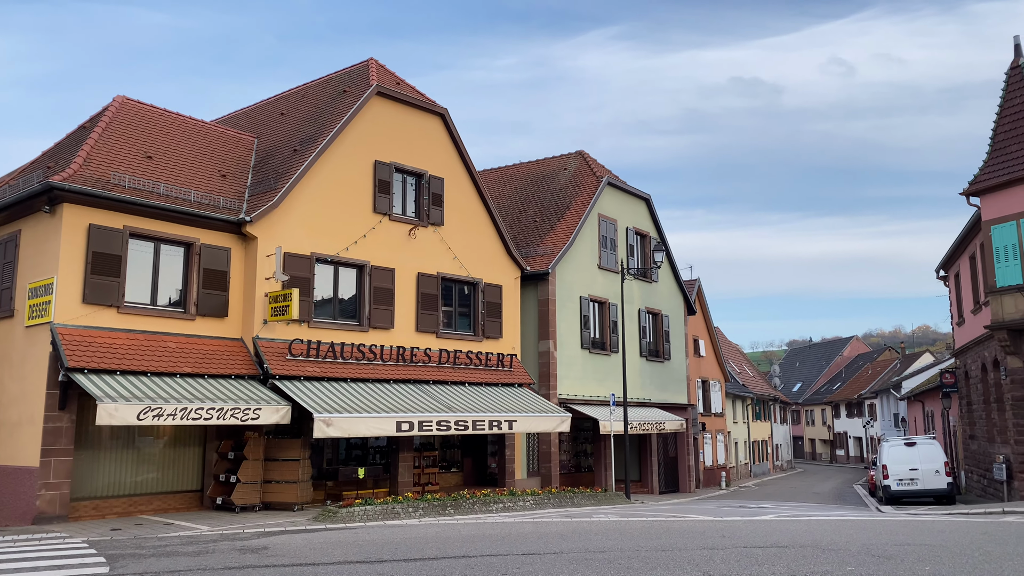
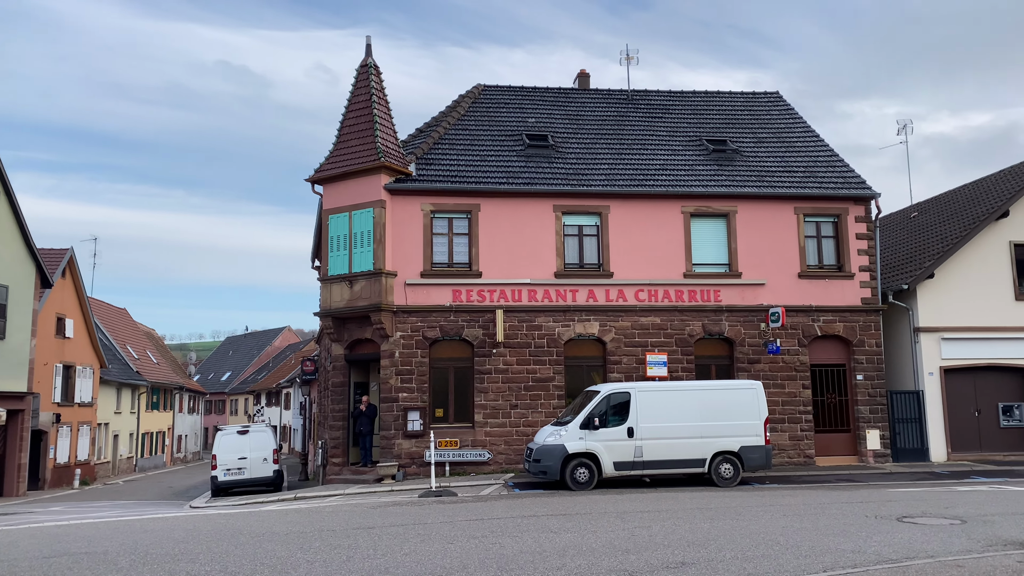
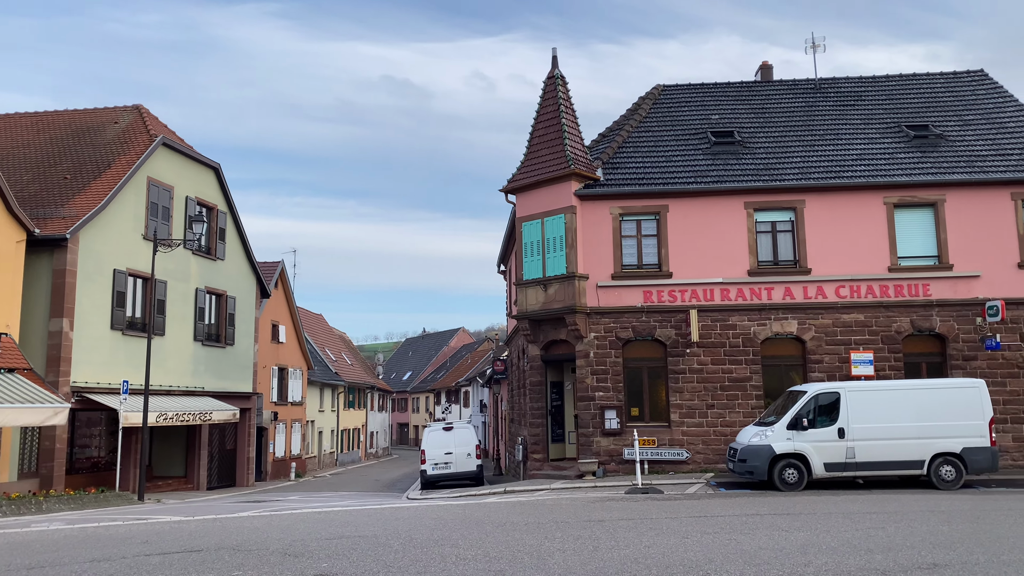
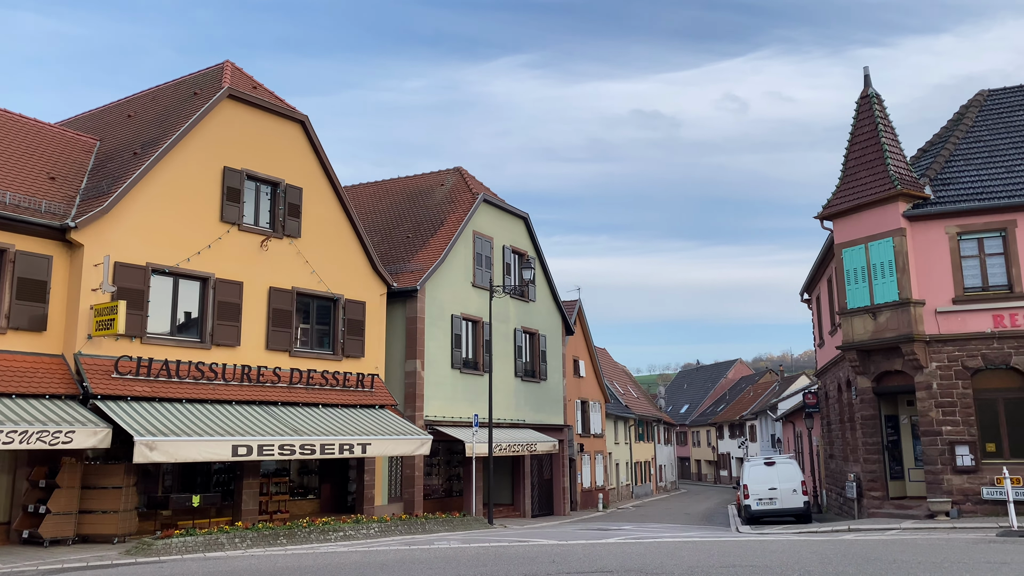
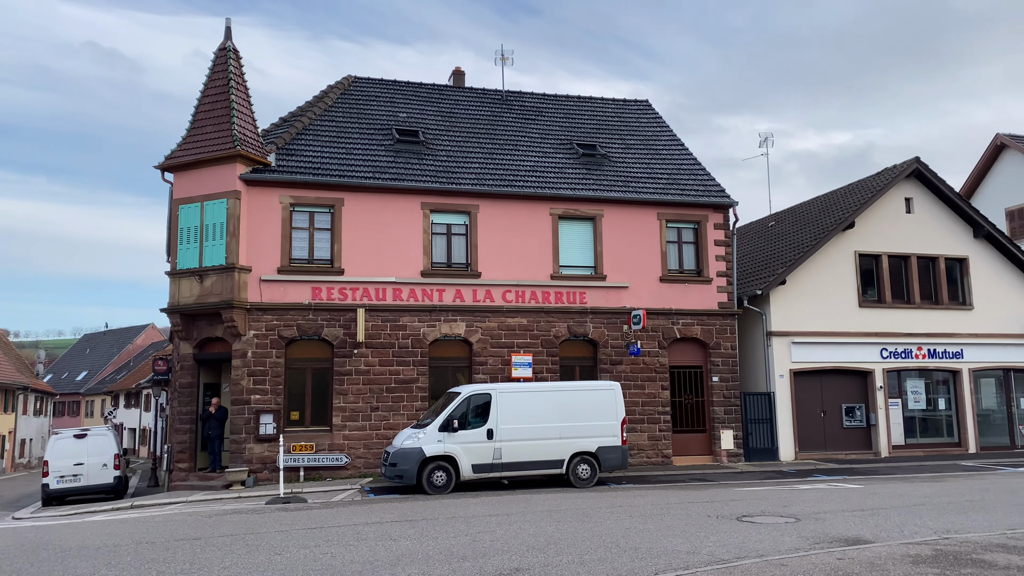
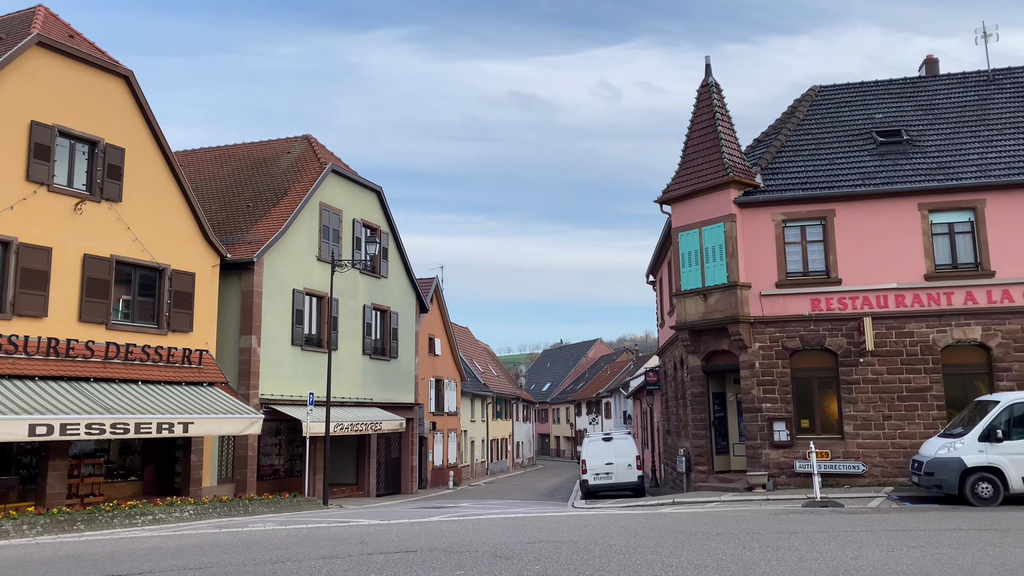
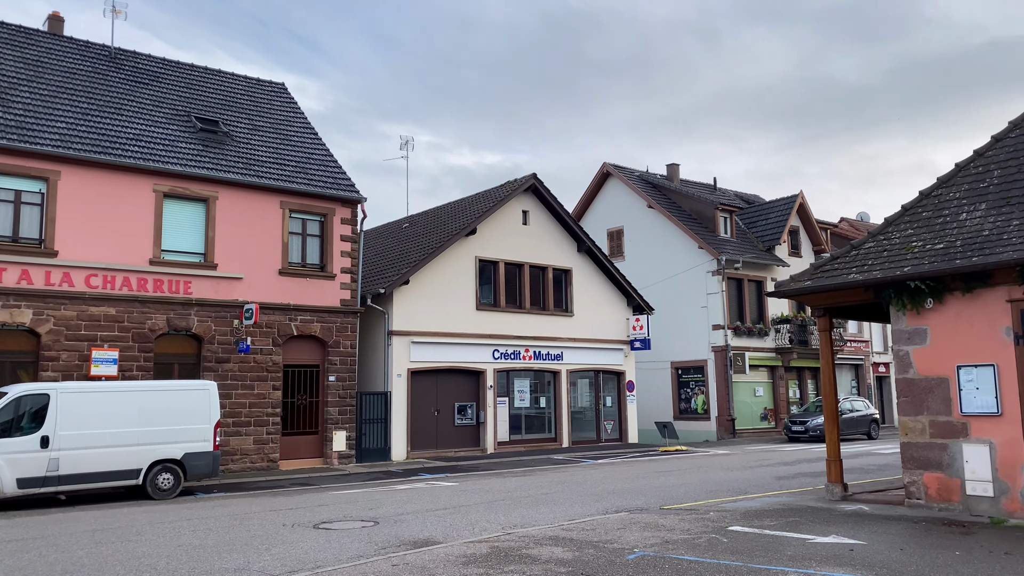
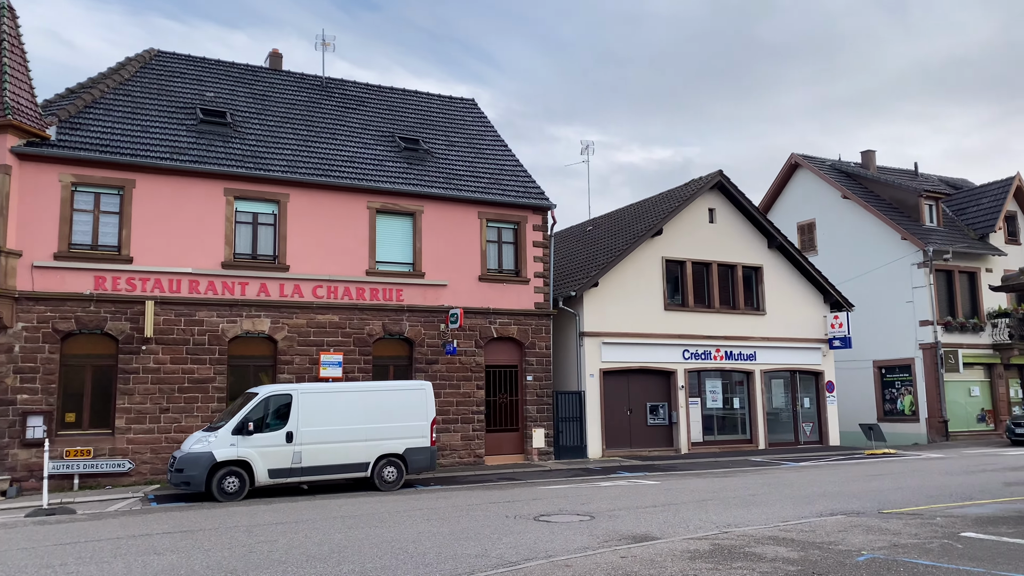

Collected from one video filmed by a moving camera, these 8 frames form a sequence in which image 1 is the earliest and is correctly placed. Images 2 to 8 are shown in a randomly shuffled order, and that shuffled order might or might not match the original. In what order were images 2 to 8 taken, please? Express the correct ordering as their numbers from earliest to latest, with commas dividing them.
4, 6, 3, 2, 5, 8, 7
